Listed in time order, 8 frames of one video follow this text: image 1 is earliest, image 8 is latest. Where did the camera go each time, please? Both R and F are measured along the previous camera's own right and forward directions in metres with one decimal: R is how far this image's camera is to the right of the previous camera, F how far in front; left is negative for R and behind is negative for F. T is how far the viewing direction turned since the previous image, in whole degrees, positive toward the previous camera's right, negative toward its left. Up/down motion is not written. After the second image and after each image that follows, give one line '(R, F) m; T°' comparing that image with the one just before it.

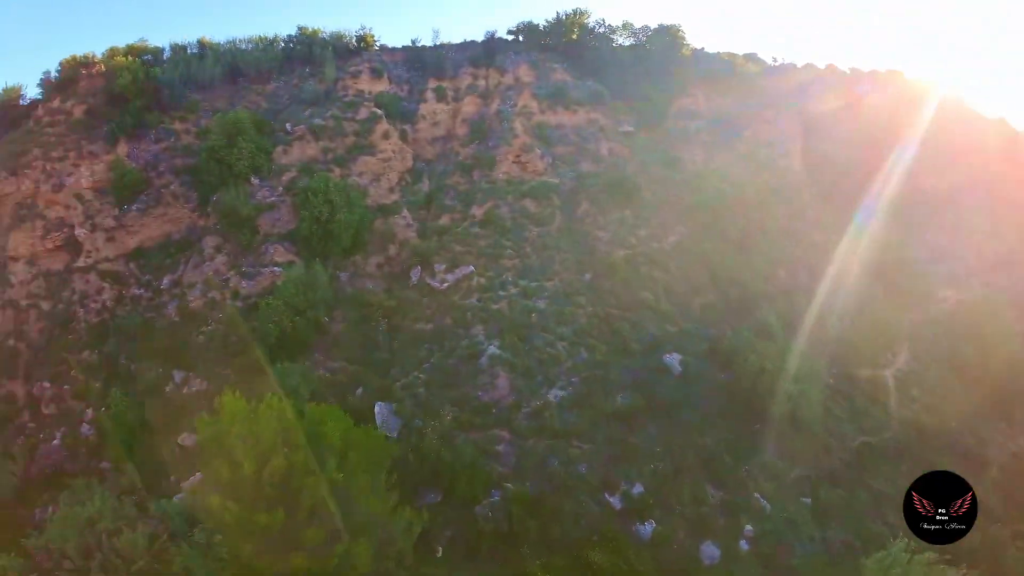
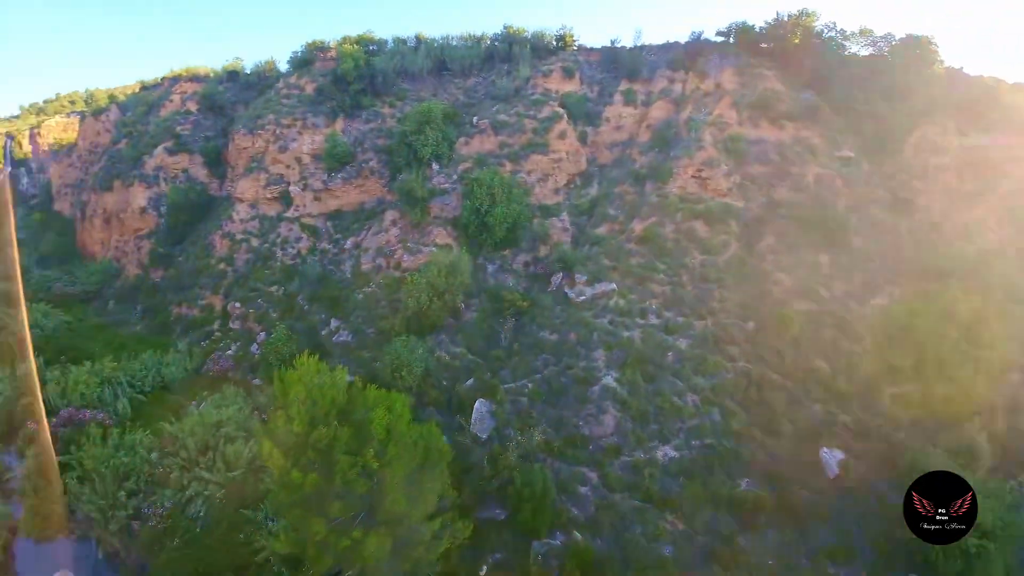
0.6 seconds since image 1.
(+2.2, +1.9) m; -23°
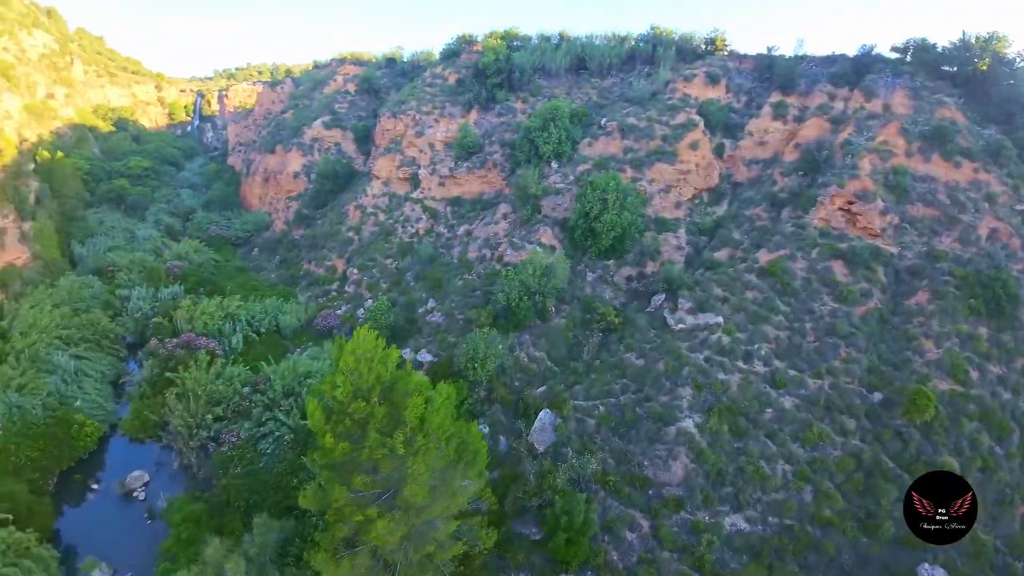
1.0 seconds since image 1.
(+1.3, +0.9) m; -15°
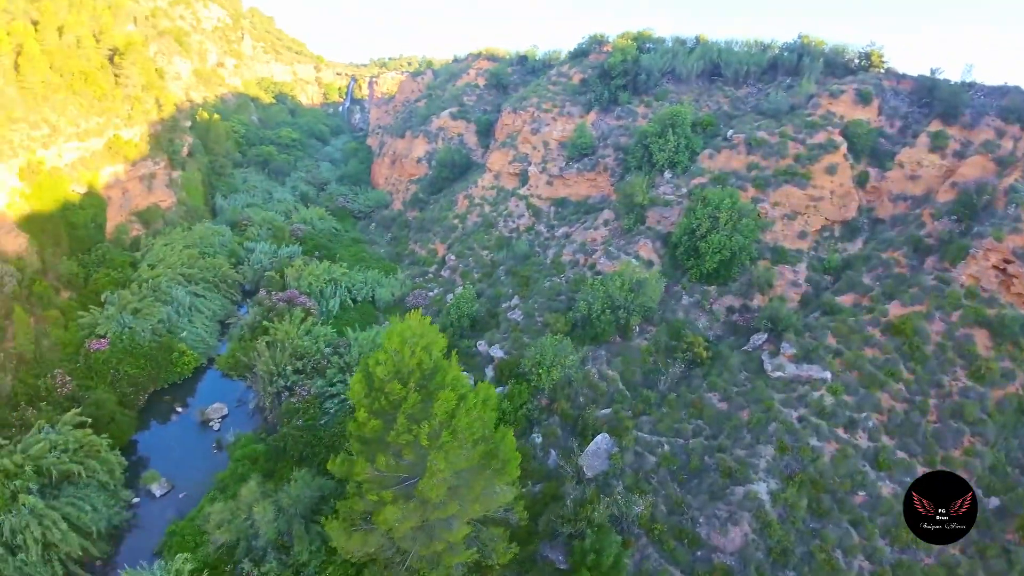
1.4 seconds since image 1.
(+1.0, +0.9) m; -13°
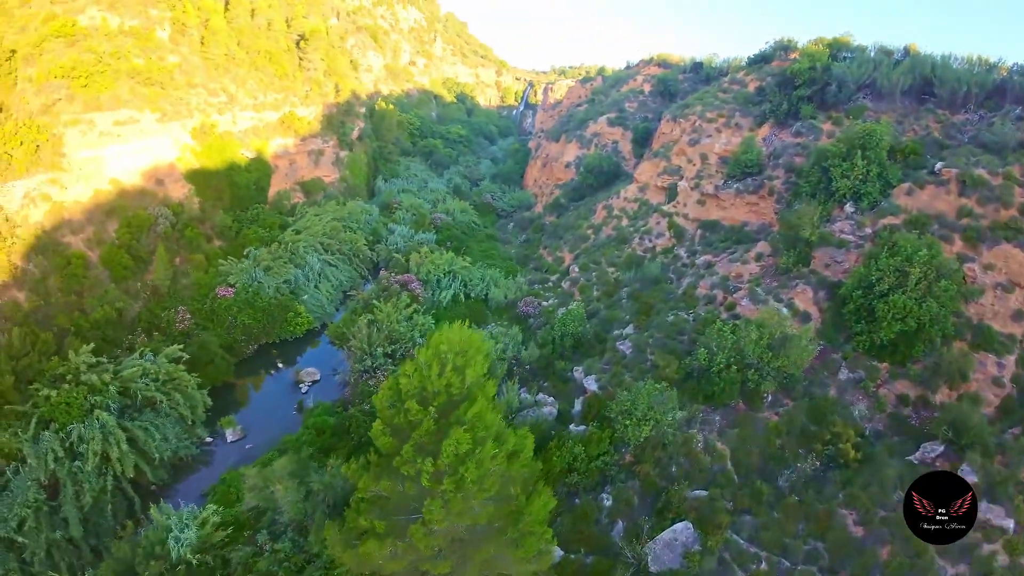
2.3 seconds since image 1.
(+1.3, +2.2) m; -17°
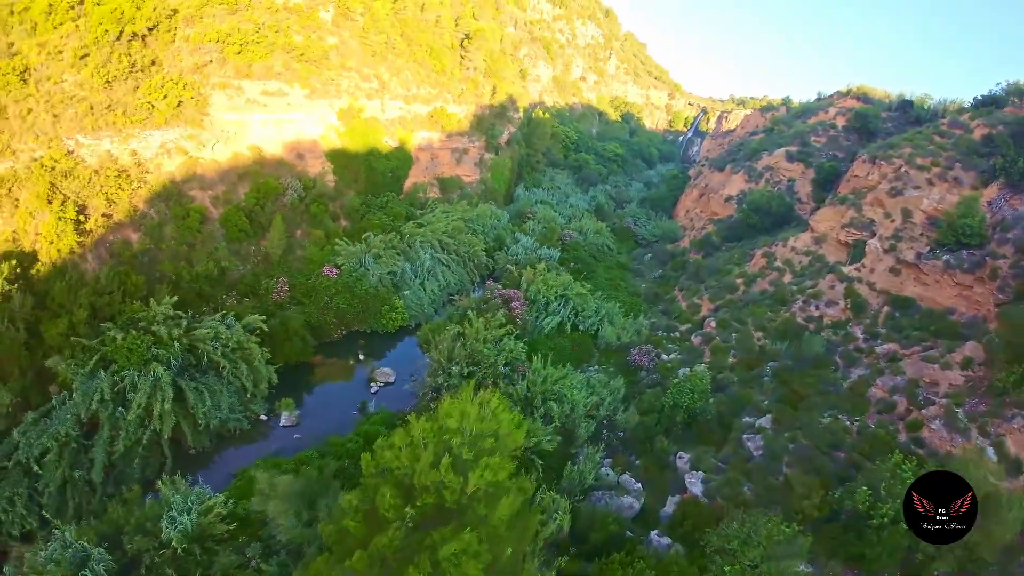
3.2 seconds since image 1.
(+0.7, +2.7) m; -15°
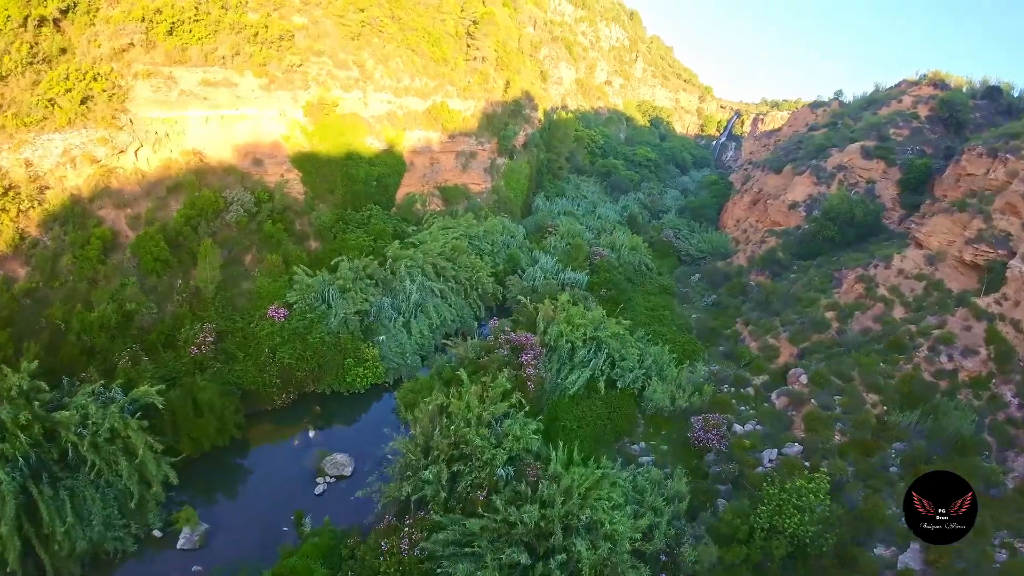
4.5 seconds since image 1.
(+0.4, +4.7) m; -3°
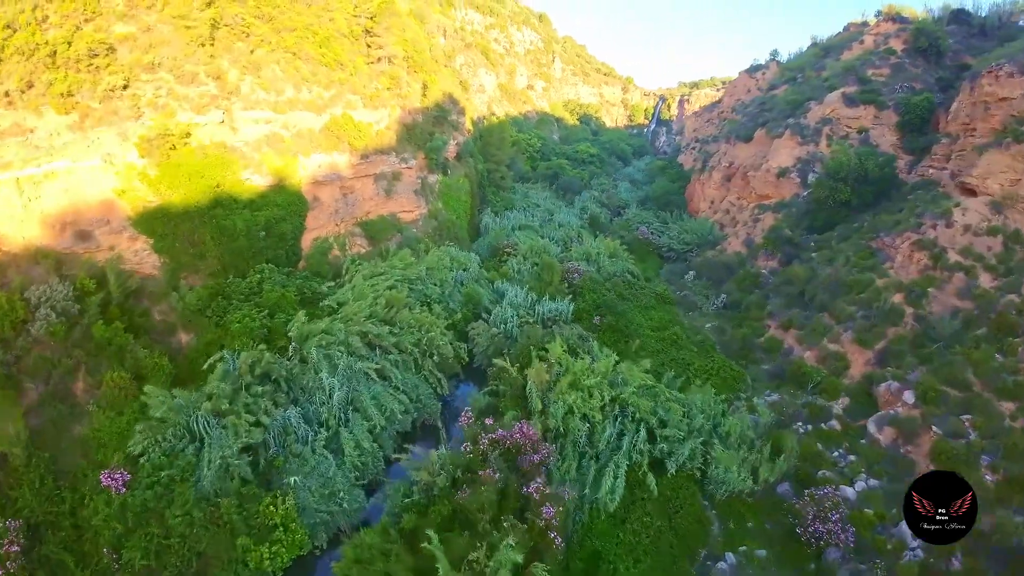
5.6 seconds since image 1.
(-0.1, +4.5) m; +5°
